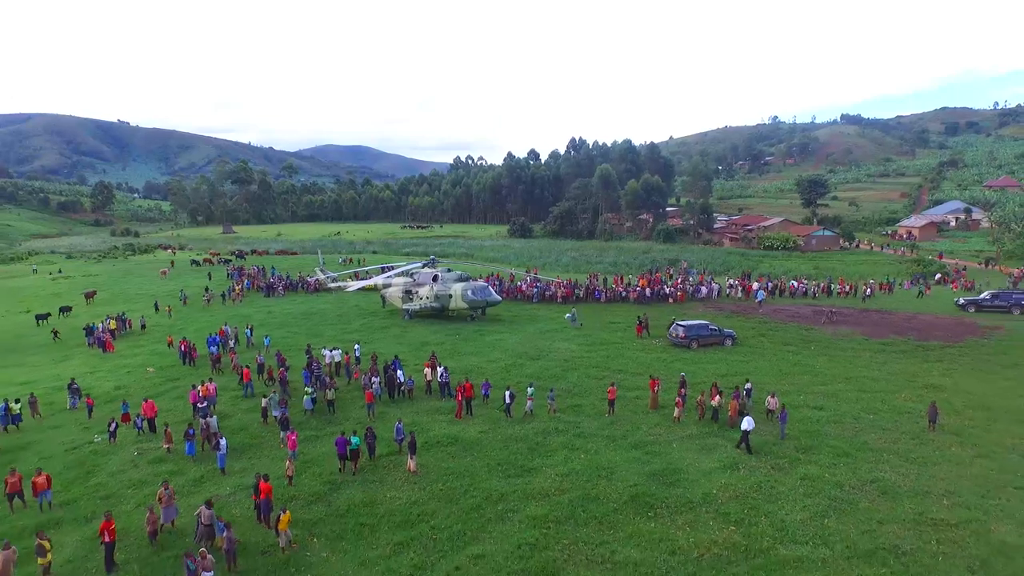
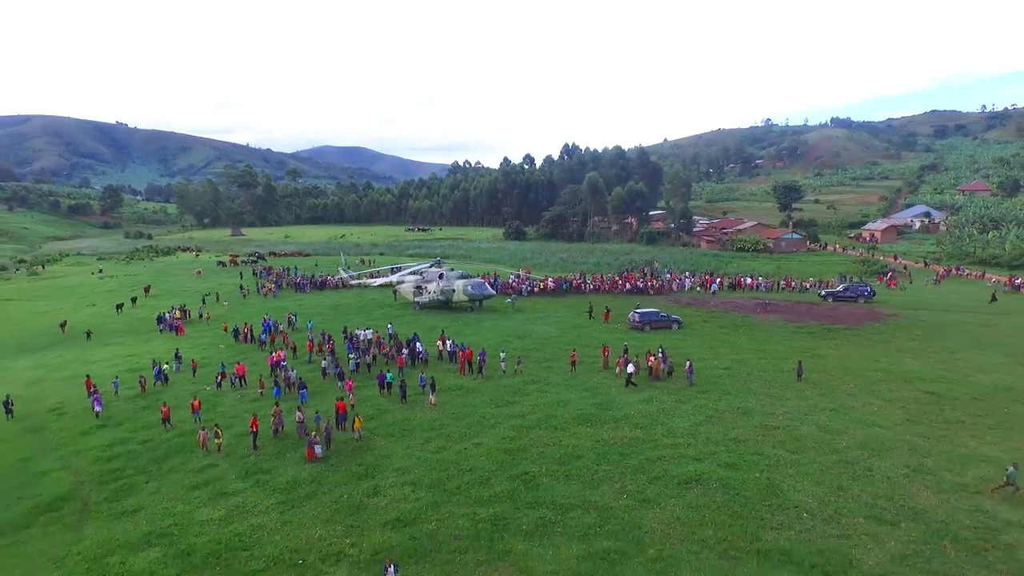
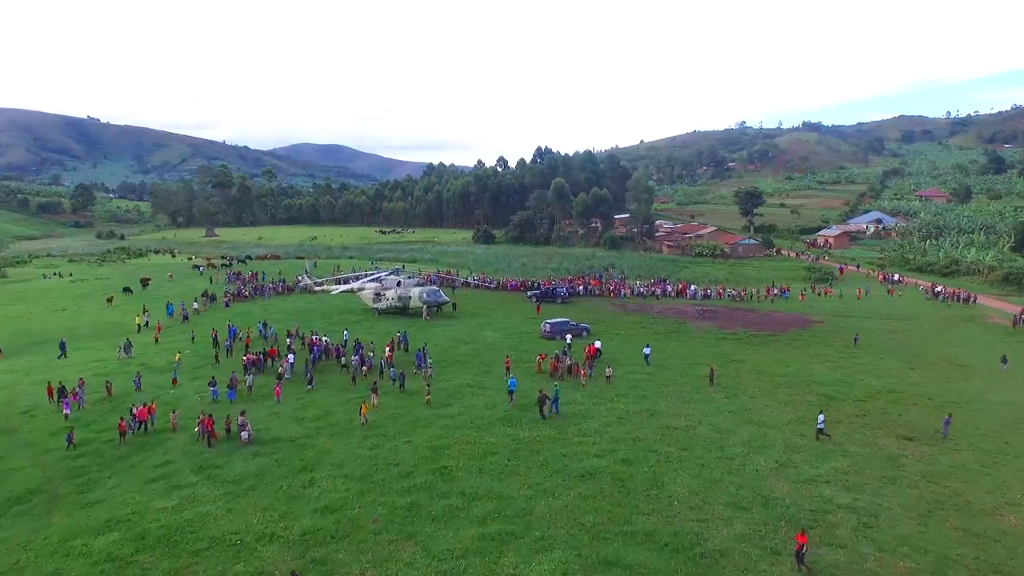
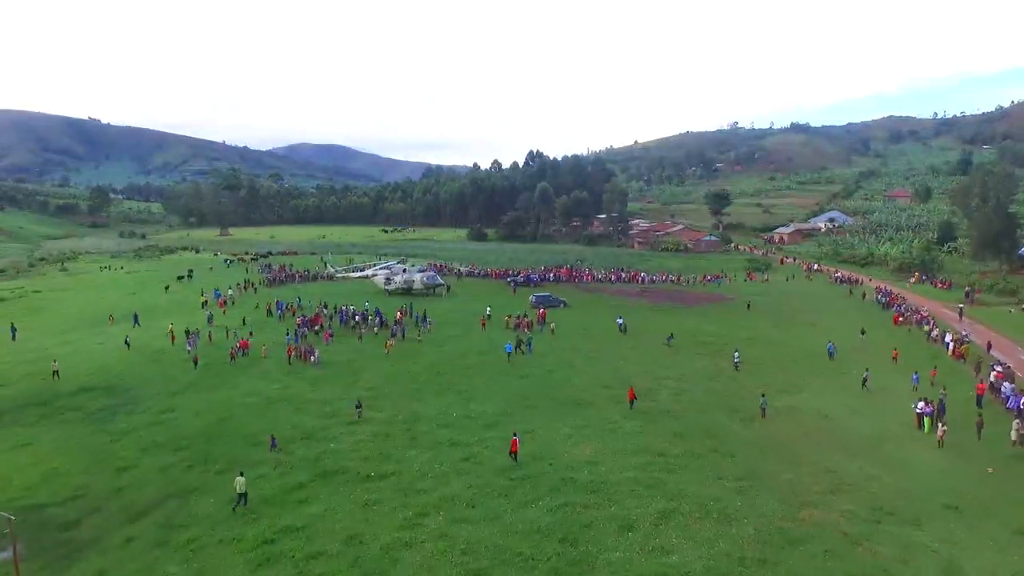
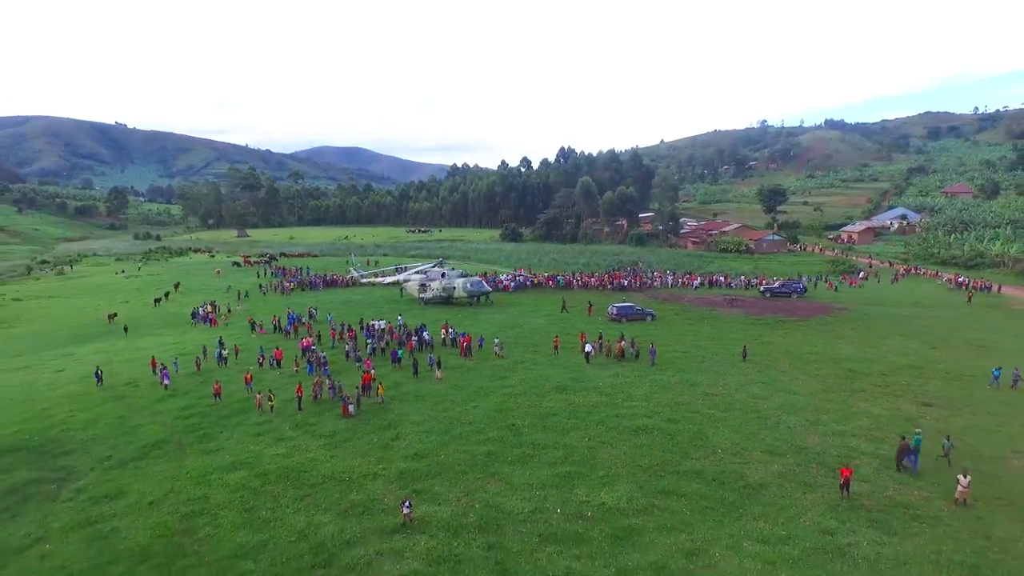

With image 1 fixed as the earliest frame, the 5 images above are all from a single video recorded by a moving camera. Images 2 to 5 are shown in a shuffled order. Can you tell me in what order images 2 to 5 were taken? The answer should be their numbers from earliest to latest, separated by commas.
2, 5, 4, 3
